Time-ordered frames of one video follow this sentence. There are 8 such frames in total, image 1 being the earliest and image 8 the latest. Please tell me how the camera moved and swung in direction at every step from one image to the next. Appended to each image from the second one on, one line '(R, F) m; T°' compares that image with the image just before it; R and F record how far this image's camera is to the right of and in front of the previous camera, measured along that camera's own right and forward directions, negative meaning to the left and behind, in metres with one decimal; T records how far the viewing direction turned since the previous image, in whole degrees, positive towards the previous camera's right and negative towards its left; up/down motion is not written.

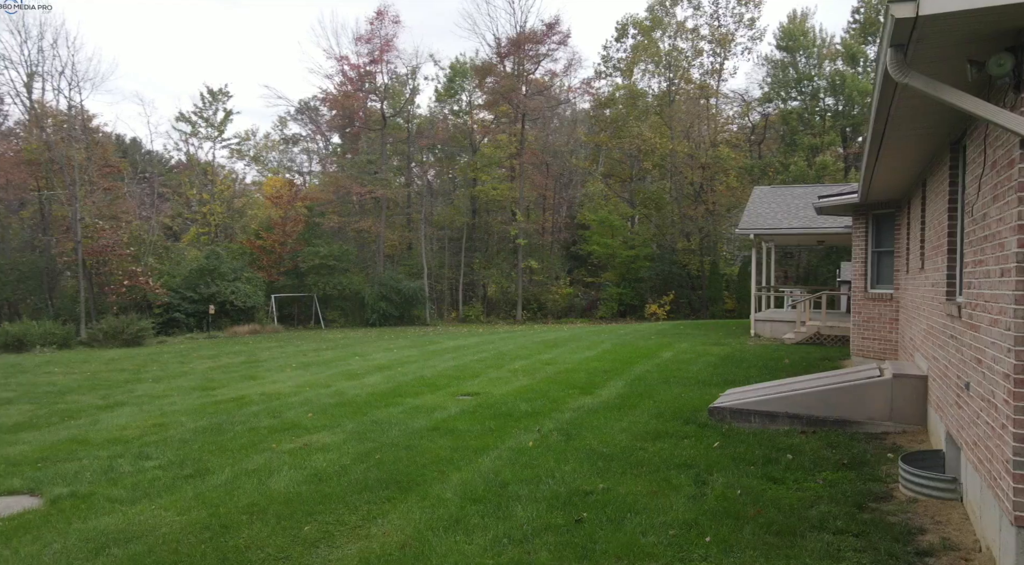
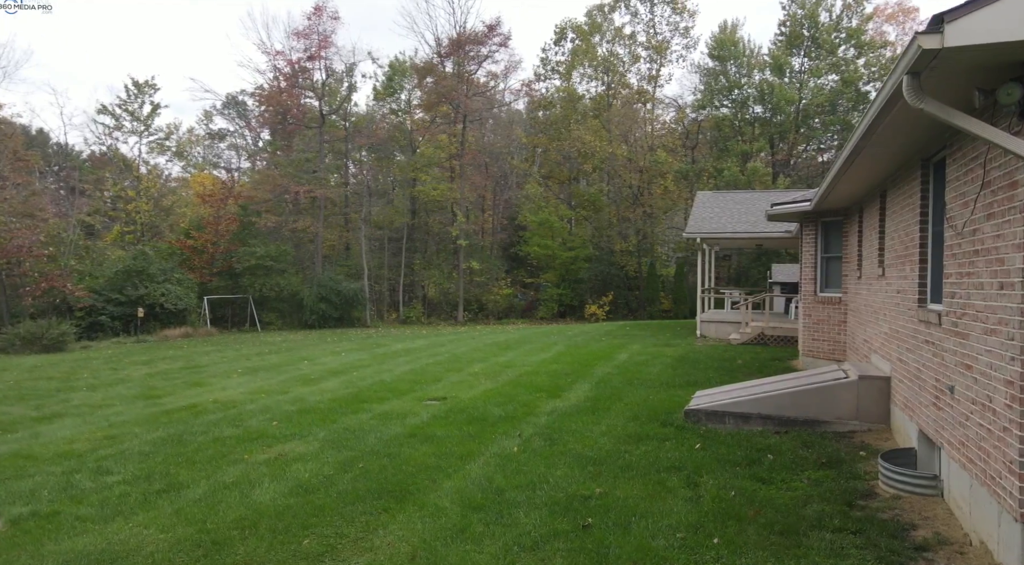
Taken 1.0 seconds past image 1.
(-0.5, 0.0) m; +6°
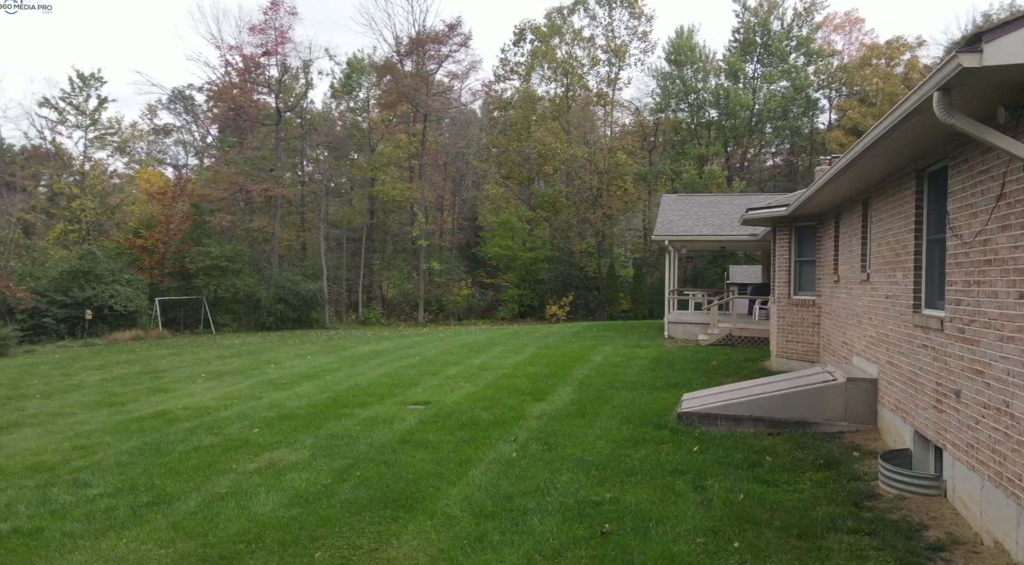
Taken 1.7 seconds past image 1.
(-0.4, 0.0) m; +4°
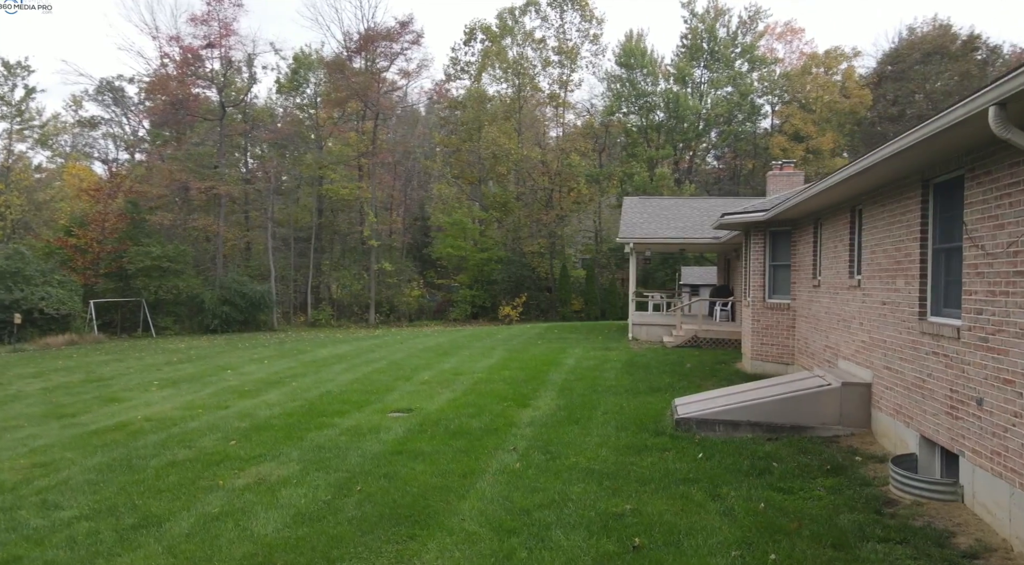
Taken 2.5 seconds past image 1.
(-0.6, +0.2) m; +5°
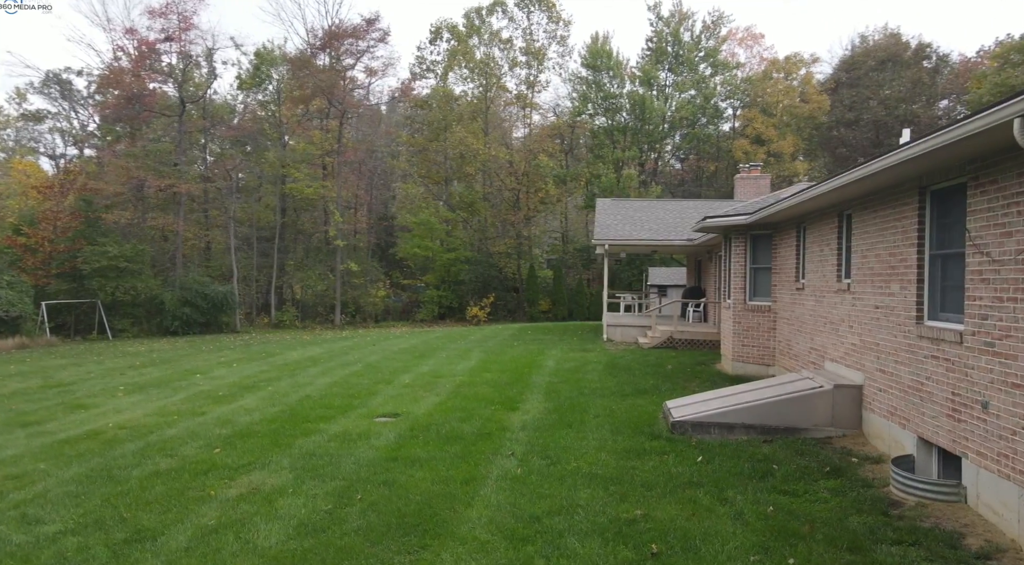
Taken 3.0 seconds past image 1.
(-0.4, +0.1) m; +3°
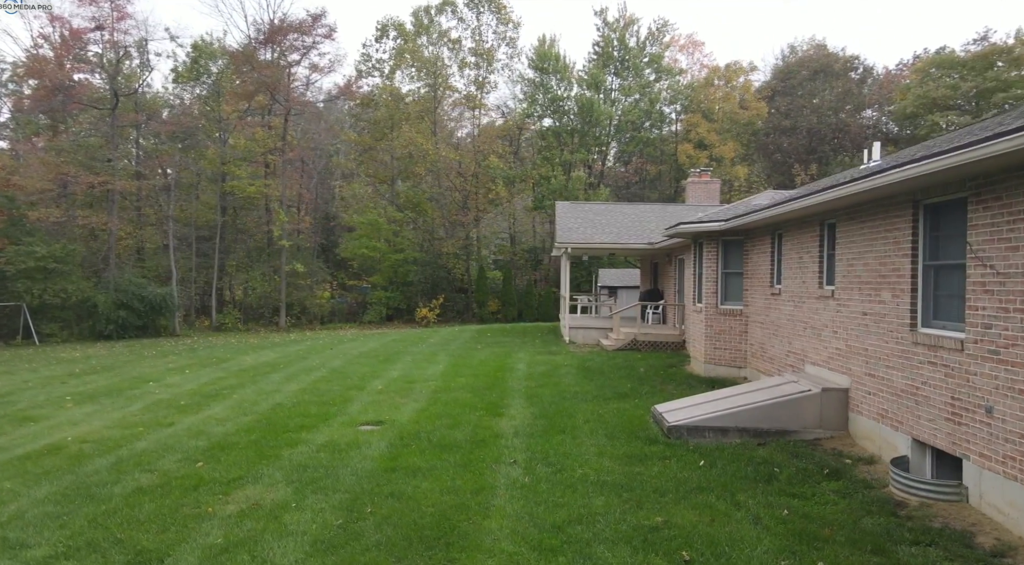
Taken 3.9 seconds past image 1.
(-0.6, 0.0) m; +5°
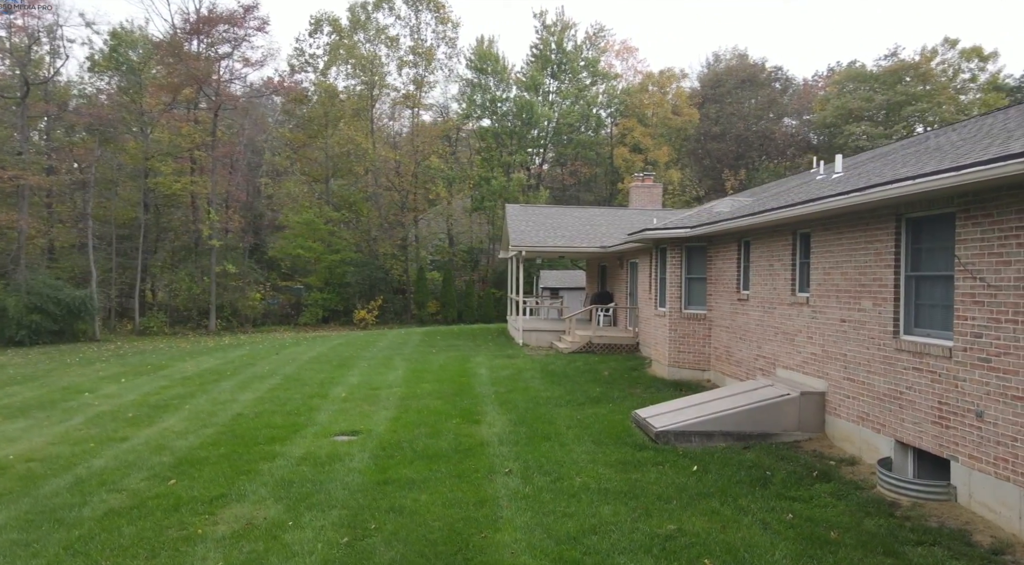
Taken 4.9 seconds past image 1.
(-0.7, +0.1) m; +6°
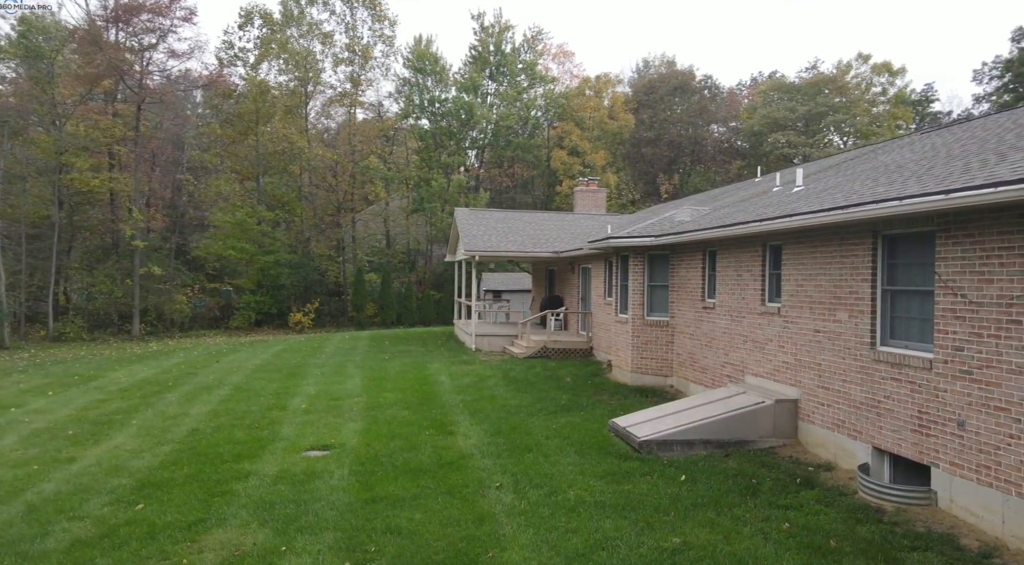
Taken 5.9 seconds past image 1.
(-0.6, +0.1) m; +6°
